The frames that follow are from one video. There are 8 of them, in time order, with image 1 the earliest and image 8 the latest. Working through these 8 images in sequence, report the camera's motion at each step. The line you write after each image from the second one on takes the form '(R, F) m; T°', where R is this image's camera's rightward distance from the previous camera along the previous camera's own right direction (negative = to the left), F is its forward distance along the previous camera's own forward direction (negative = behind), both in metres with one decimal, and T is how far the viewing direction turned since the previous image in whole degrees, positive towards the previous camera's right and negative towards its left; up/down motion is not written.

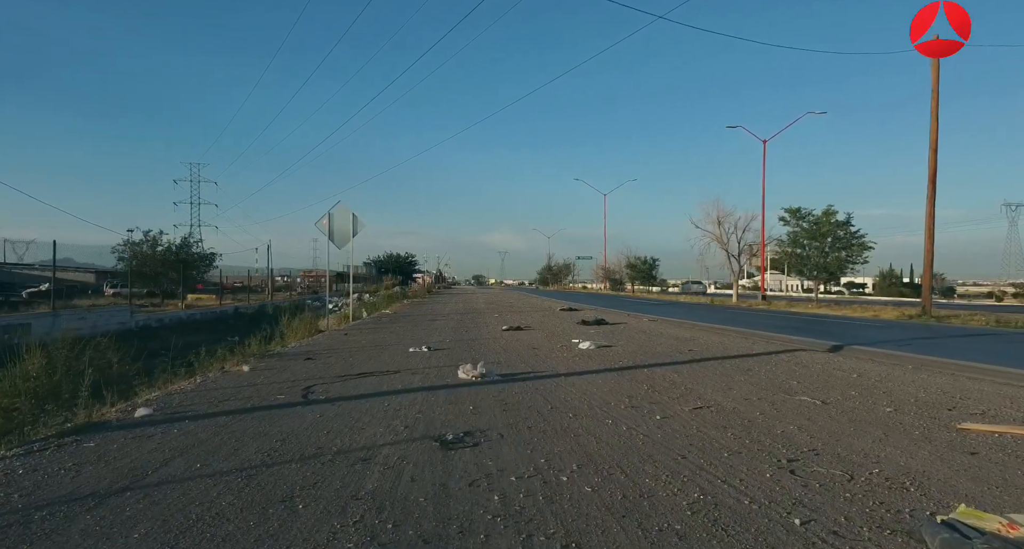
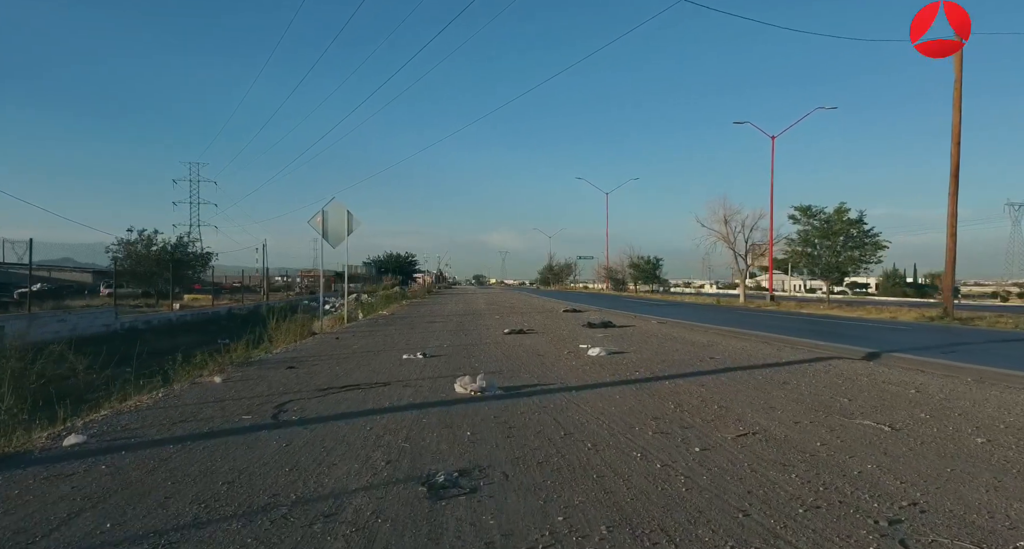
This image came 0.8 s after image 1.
(-0.1, +1.4) m; 0°
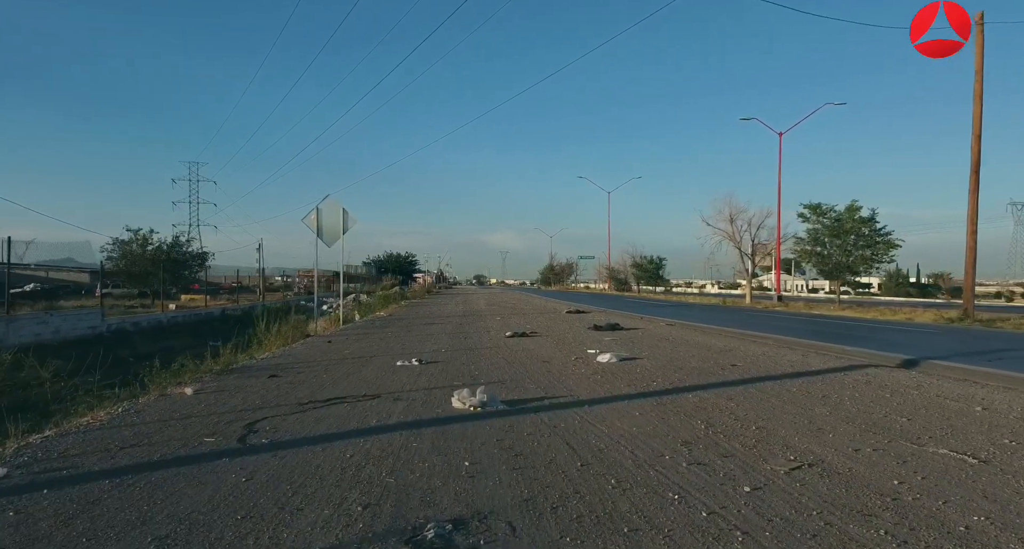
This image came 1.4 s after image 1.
(-0.1, +1.2) m; 0°
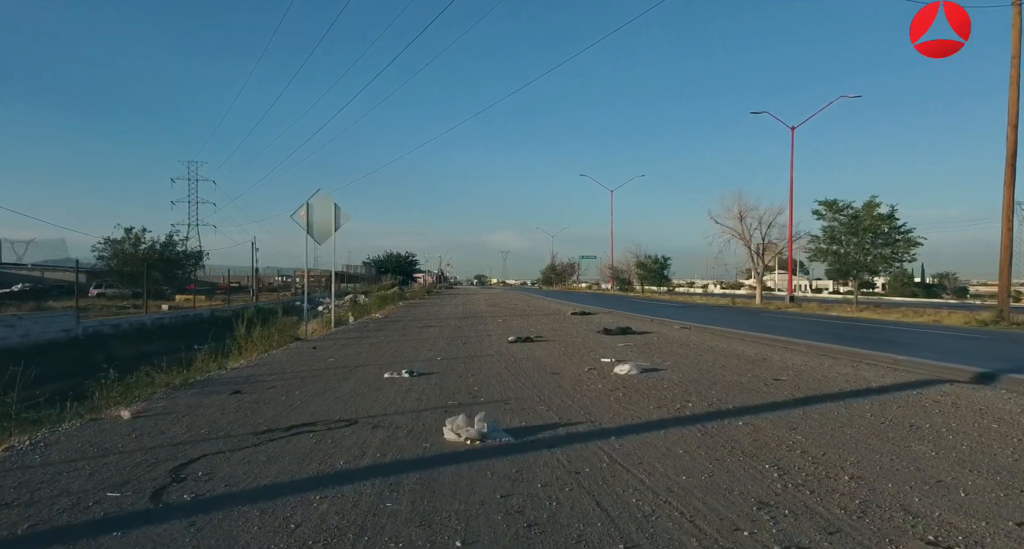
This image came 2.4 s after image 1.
(-0.1, +1.9) m; 0°
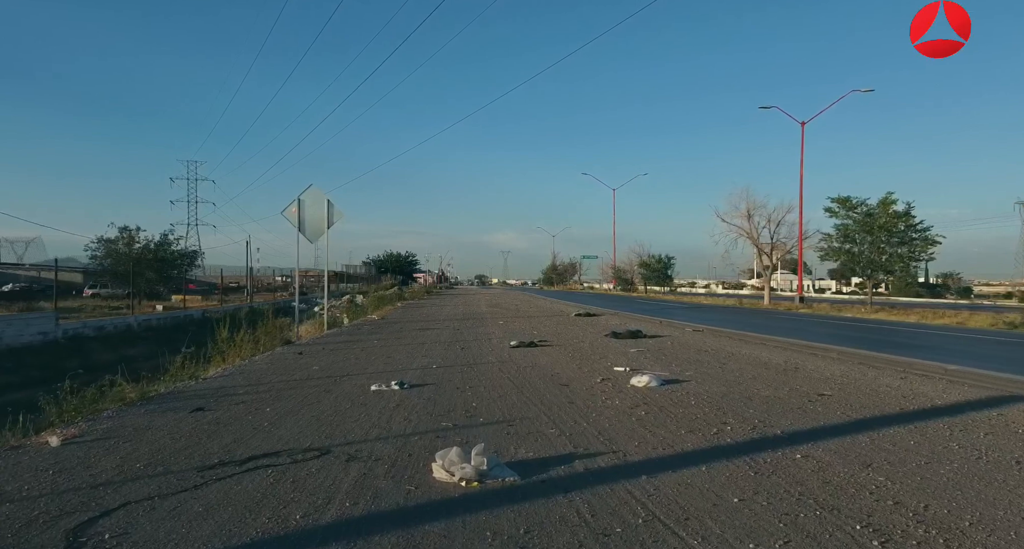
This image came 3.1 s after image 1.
(0.0, +1.5) m; 0°
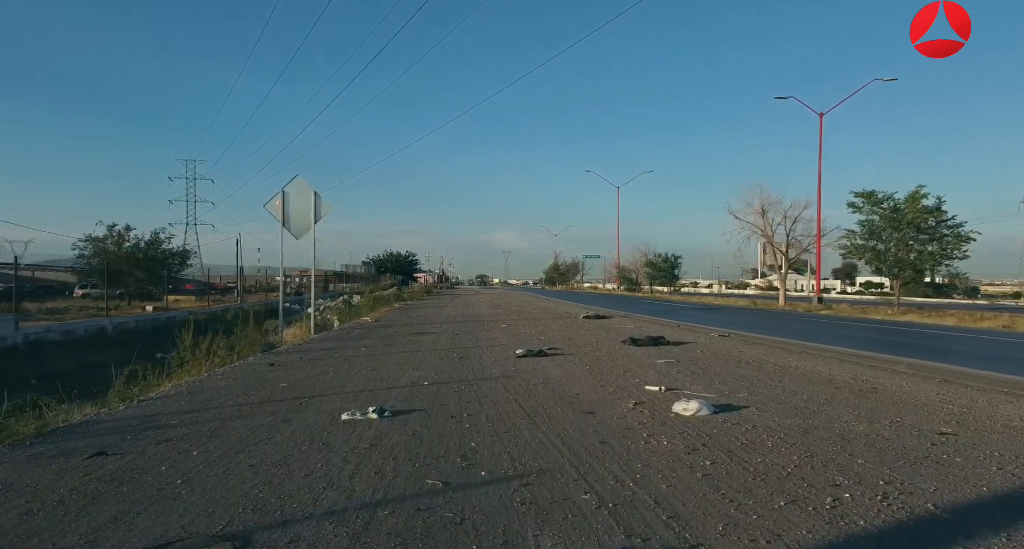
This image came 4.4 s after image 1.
(-0.1, +2.5) m; 0°
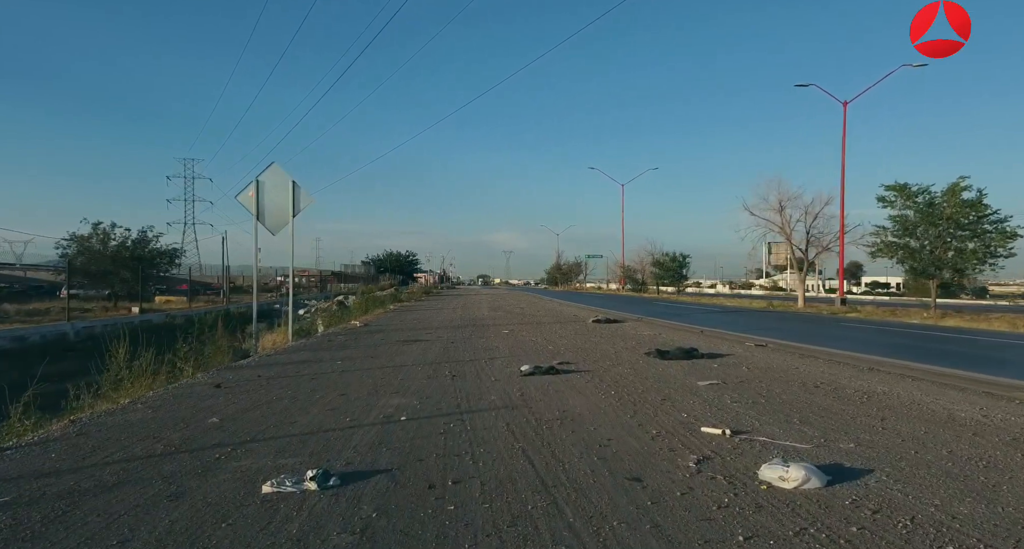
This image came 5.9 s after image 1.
(-0.1, +3.0) m; 0°
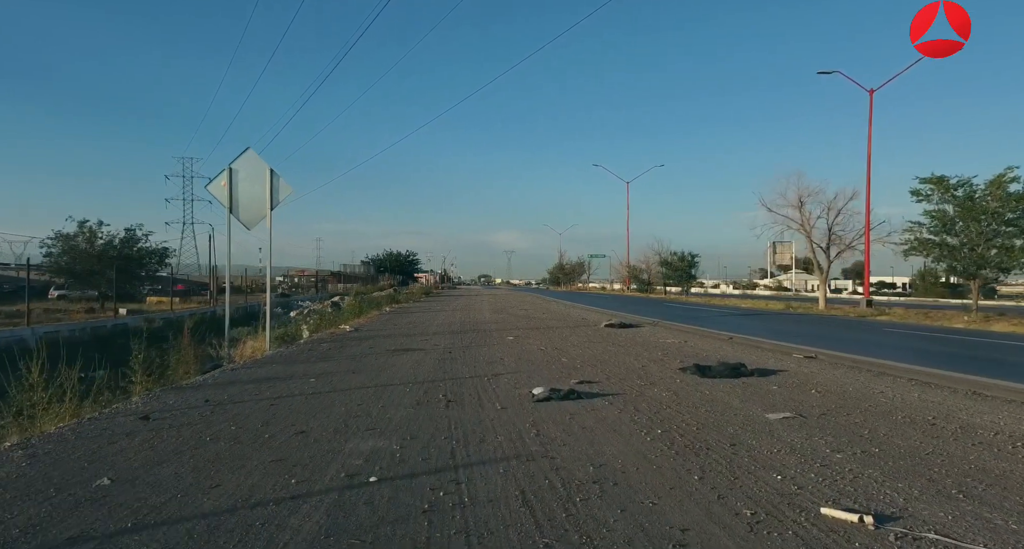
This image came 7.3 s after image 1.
(-0.1, +2.8) m; 0°
